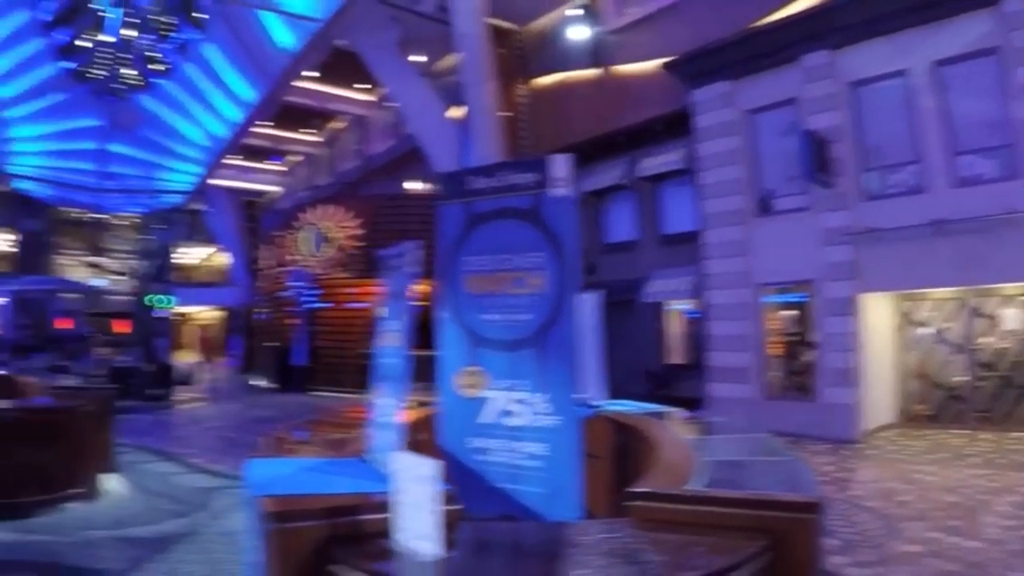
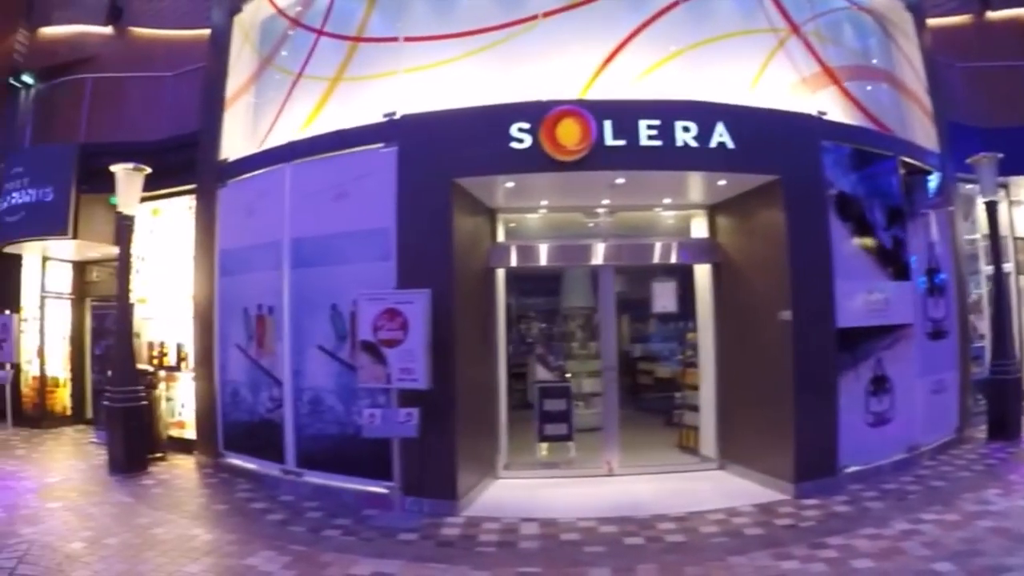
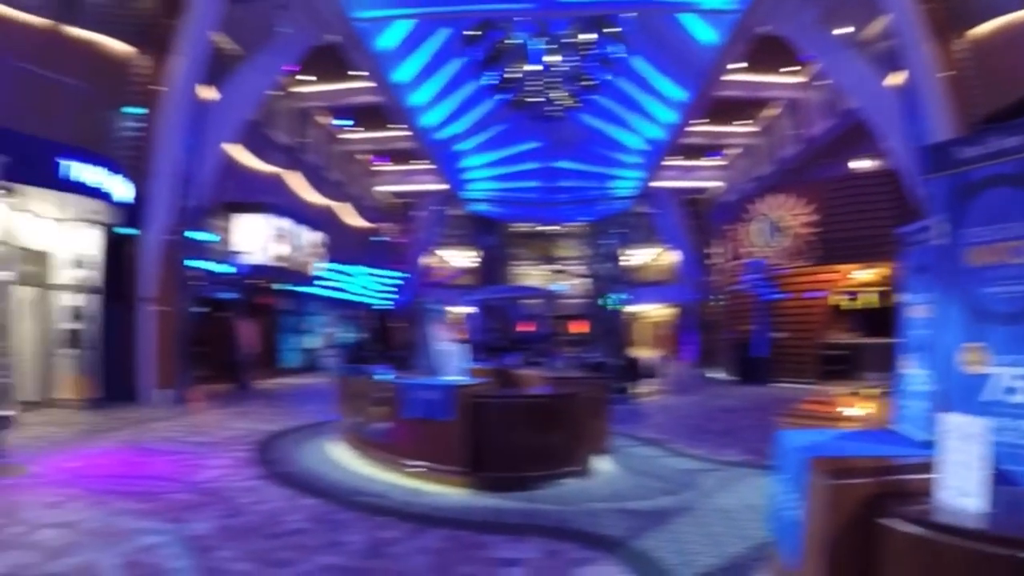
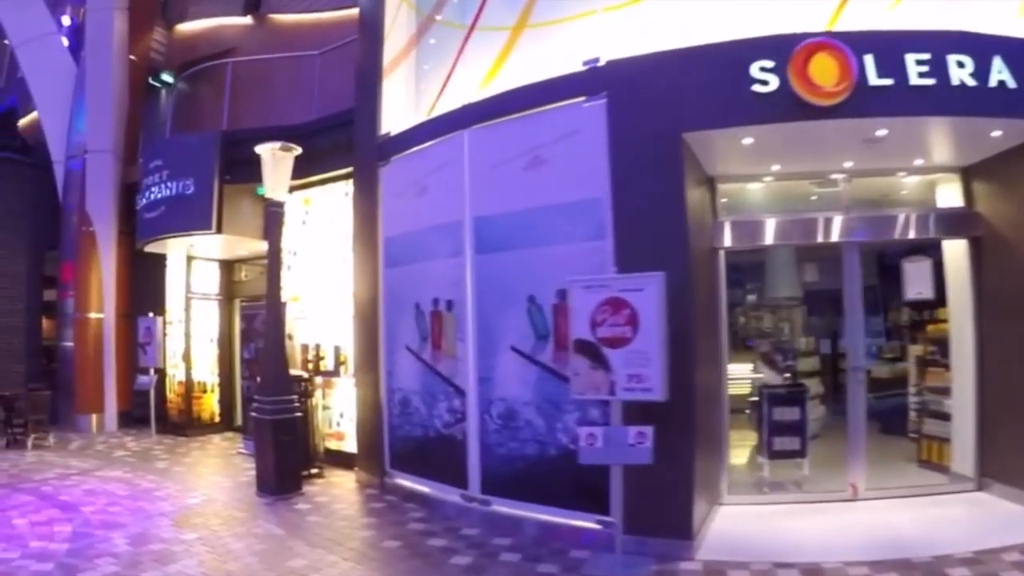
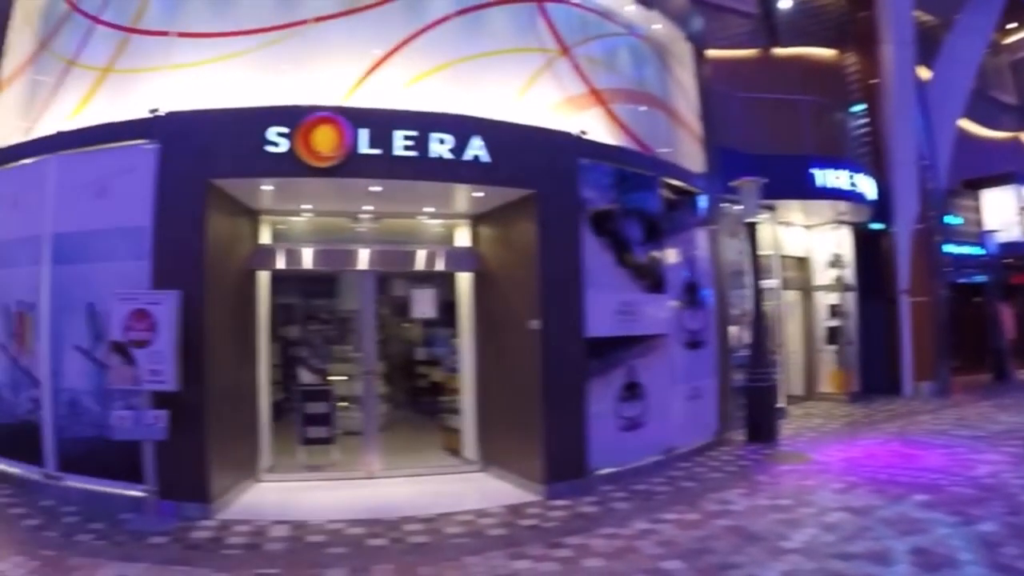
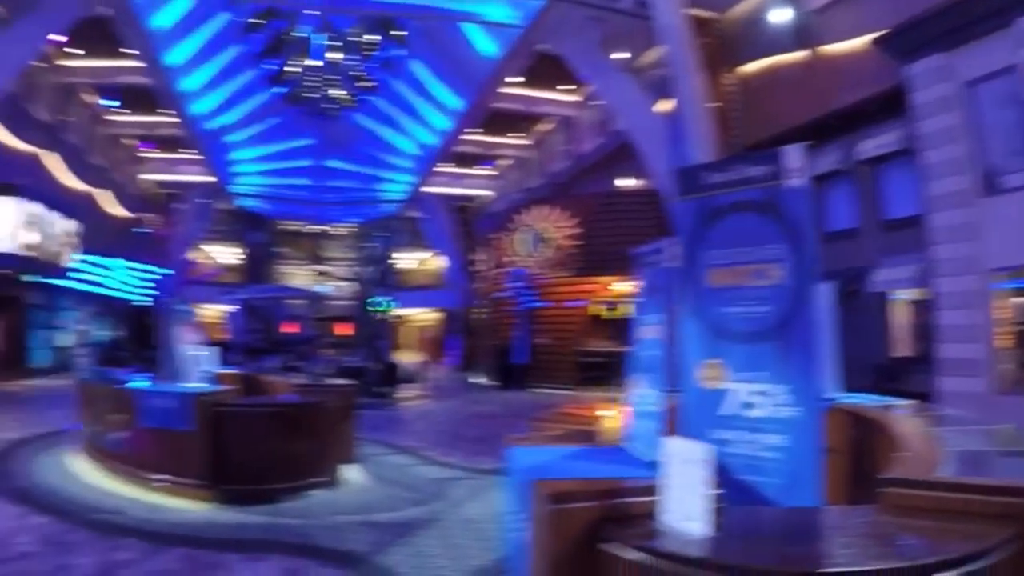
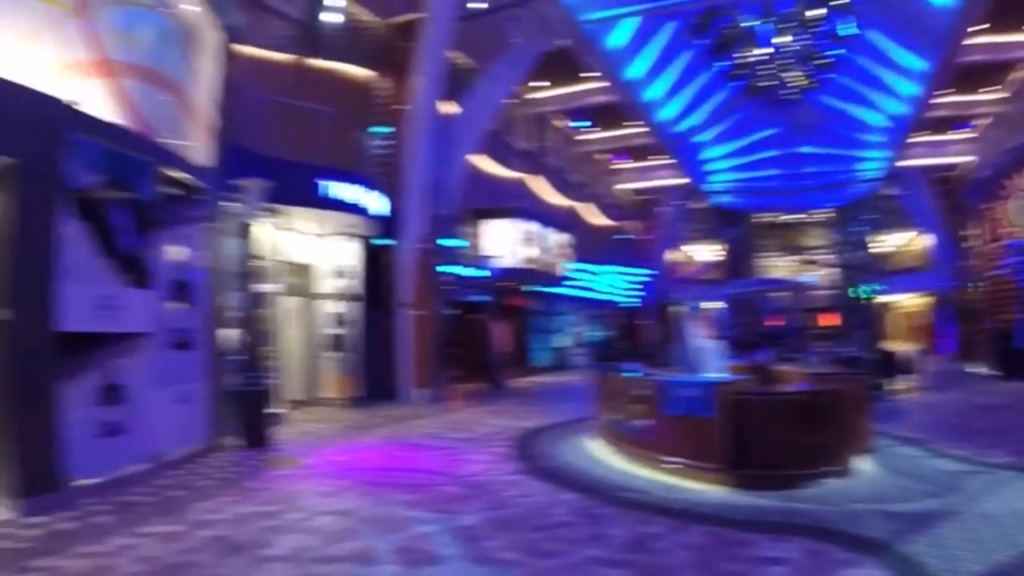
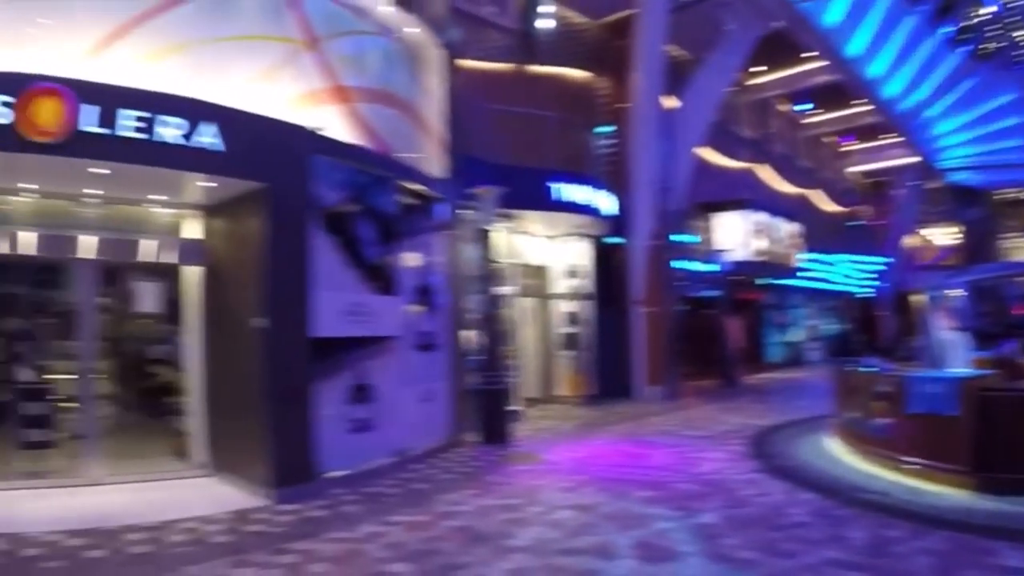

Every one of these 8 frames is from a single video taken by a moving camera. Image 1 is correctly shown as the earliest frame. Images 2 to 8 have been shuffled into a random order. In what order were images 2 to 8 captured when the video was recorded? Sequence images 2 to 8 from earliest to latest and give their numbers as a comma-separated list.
6, 3, 7, 8, 5, 2, 4
